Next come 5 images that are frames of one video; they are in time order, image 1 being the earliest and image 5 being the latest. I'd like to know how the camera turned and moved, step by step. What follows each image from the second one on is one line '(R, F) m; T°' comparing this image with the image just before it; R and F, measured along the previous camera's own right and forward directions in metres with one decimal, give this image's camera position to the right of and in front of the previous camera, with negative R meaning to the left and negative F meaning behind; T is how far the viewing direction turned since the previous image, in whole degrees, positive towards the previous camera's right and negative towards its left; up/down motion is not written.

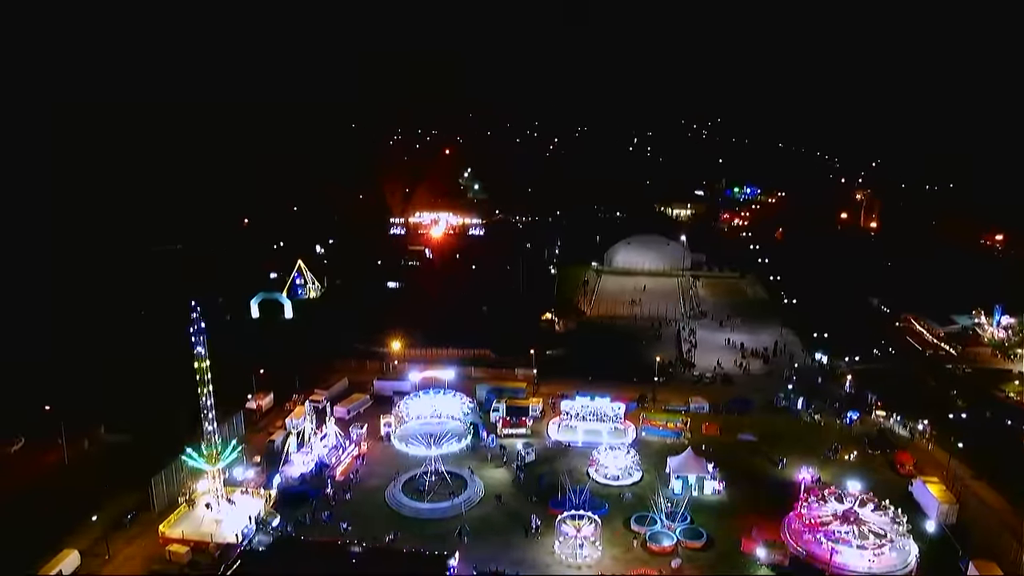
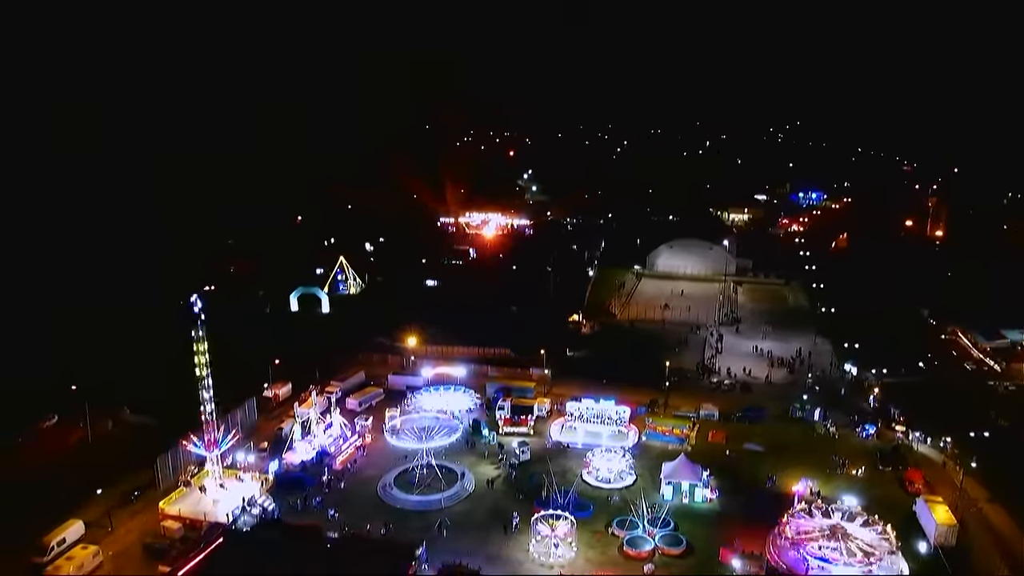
(+2.0, 0.0) m; -5°
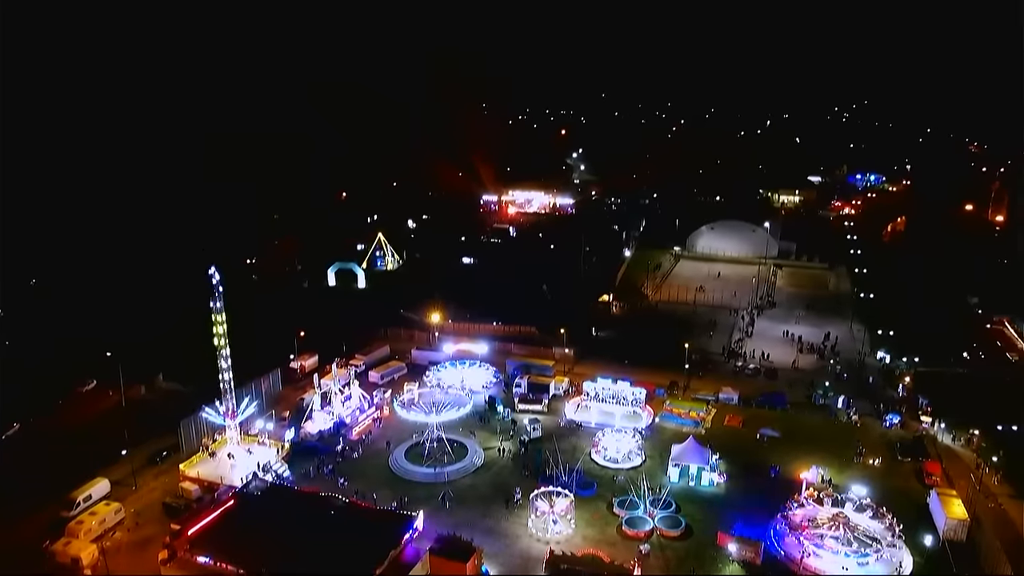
(+1.2, 0.0) m; -4°
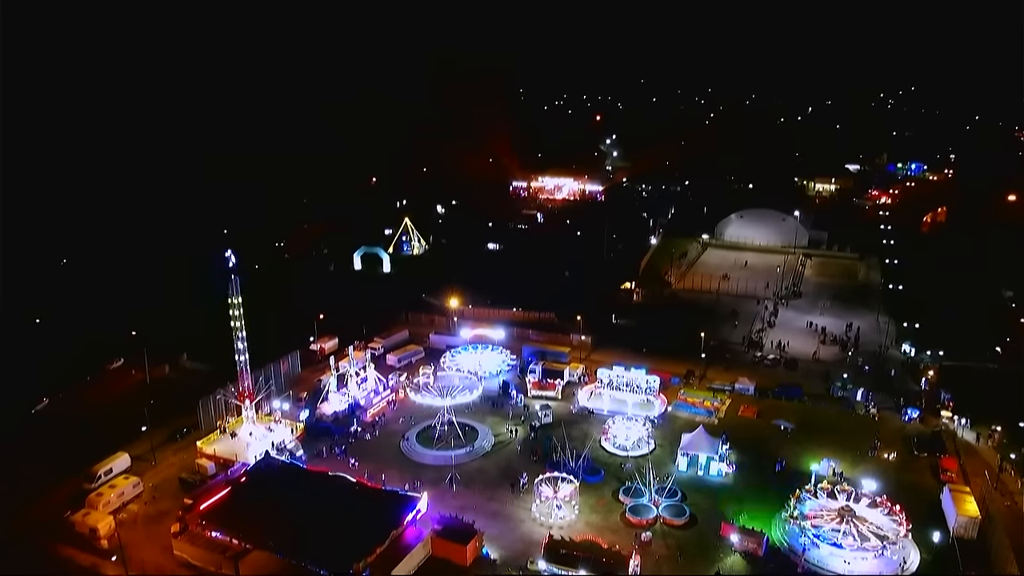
(+0.6, 0.0) m; -3°
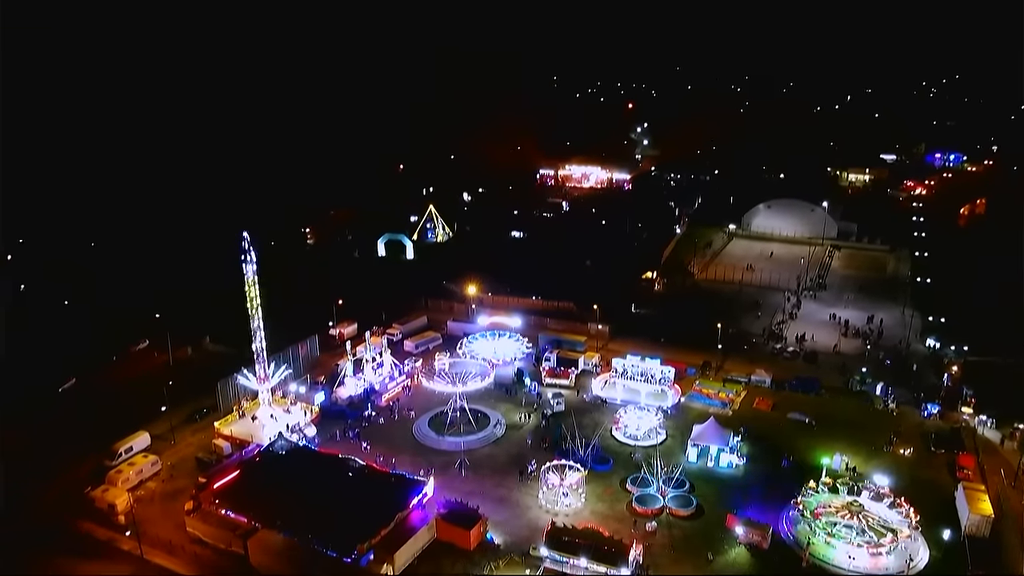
(+0.5, 0.0) m; -2°
